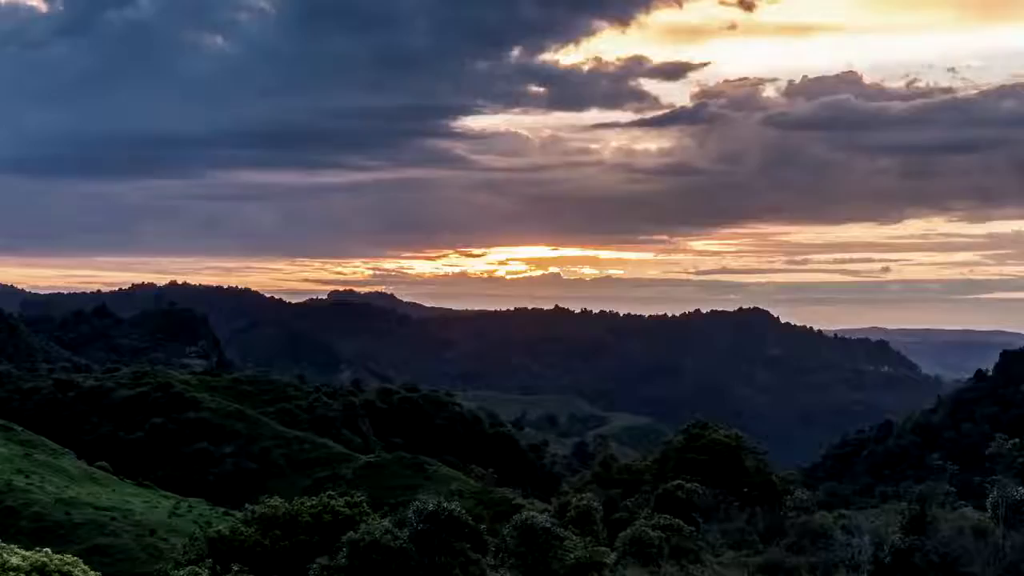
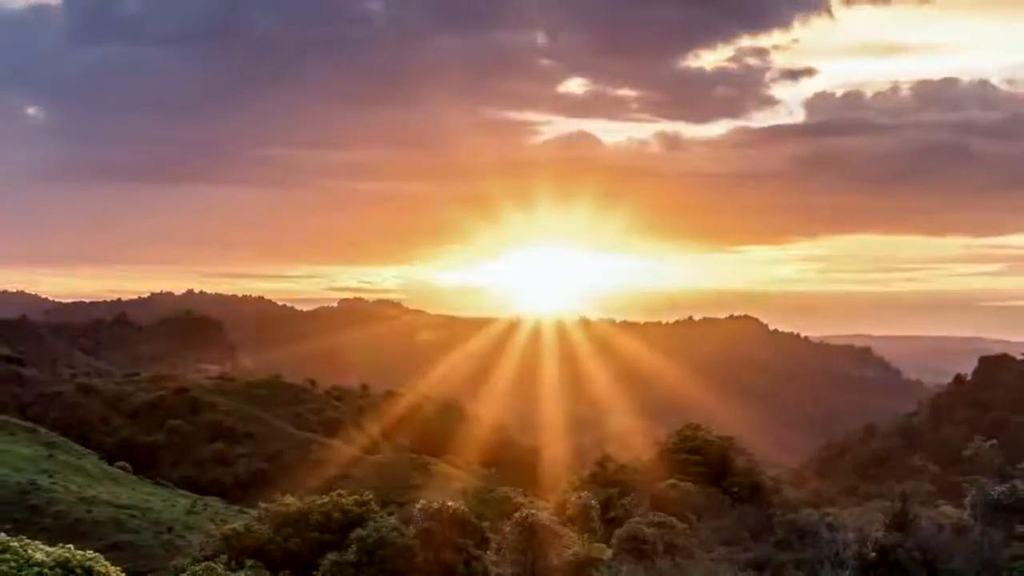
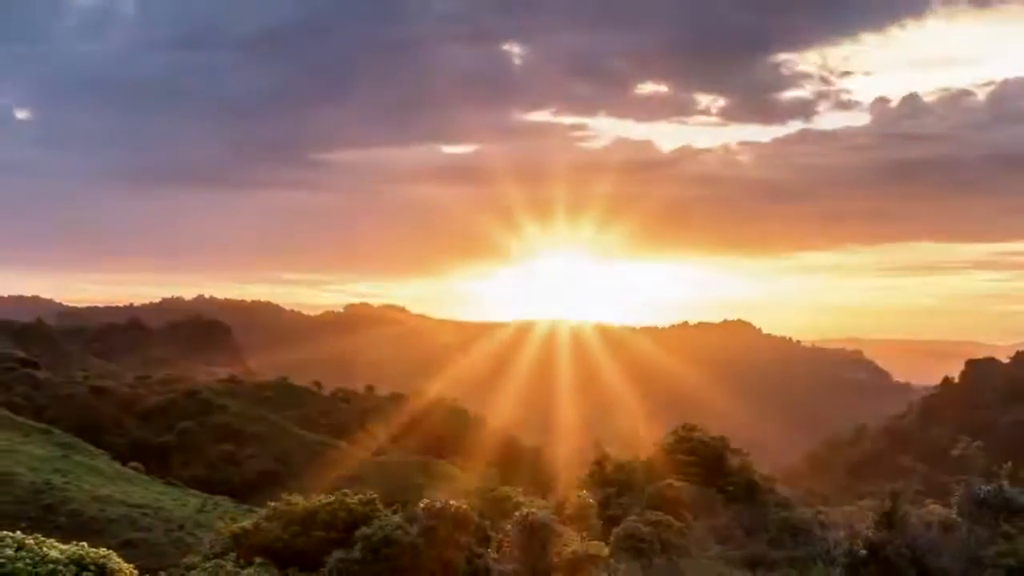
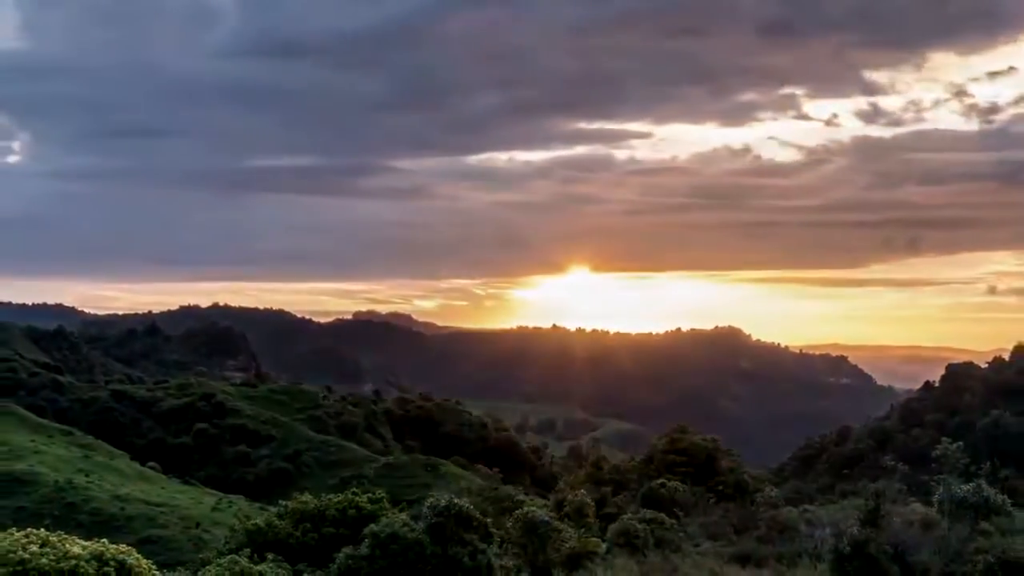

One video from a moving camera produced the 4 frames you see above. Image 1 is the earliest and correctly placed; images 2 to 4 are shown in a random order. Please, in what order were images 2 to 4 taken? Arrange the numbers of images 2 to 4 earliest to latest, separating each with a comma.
2, 3, 4
